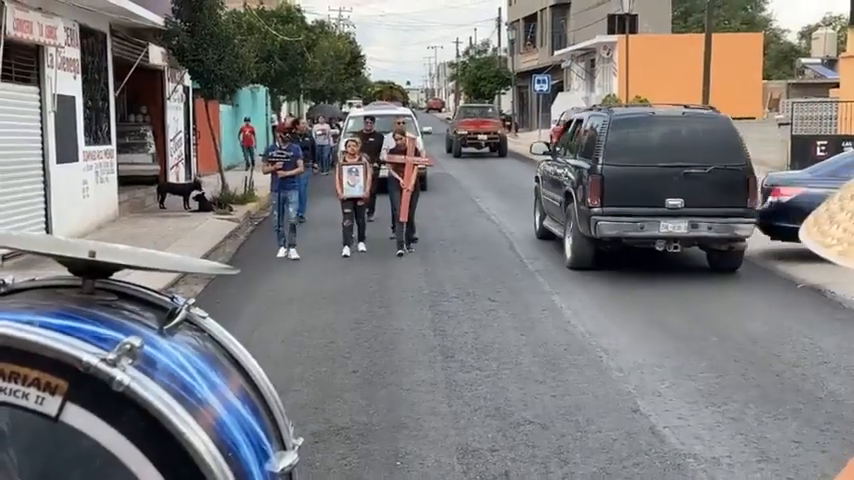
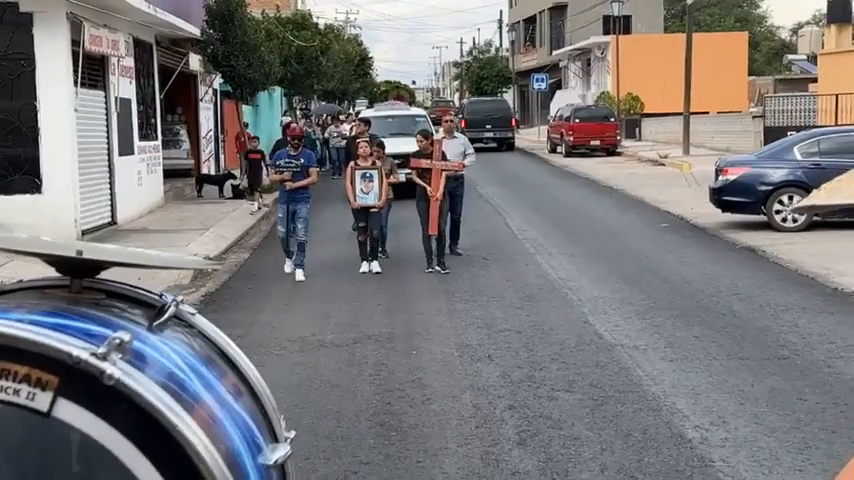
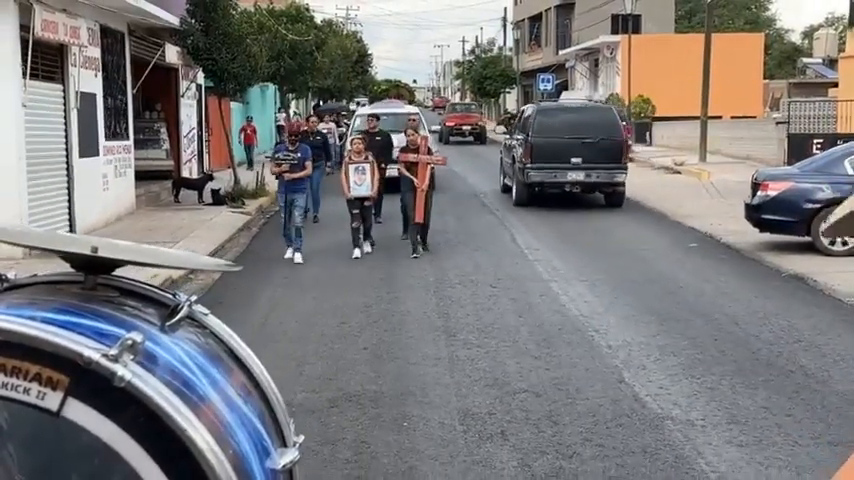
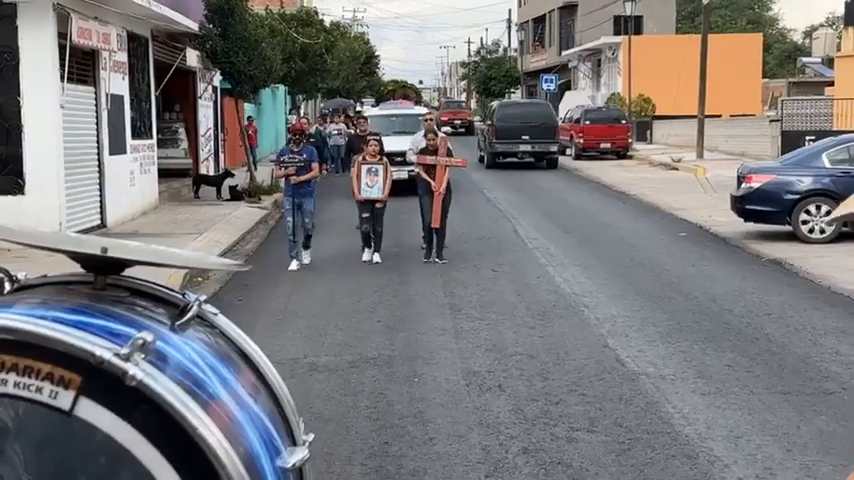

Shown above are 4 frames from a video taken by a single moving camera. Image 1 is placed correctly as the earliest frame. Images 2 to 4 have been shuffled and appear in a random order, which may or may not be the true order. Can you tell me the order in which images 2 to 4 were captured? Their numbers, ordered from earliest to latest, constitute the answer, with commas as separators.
3, 4, 2
